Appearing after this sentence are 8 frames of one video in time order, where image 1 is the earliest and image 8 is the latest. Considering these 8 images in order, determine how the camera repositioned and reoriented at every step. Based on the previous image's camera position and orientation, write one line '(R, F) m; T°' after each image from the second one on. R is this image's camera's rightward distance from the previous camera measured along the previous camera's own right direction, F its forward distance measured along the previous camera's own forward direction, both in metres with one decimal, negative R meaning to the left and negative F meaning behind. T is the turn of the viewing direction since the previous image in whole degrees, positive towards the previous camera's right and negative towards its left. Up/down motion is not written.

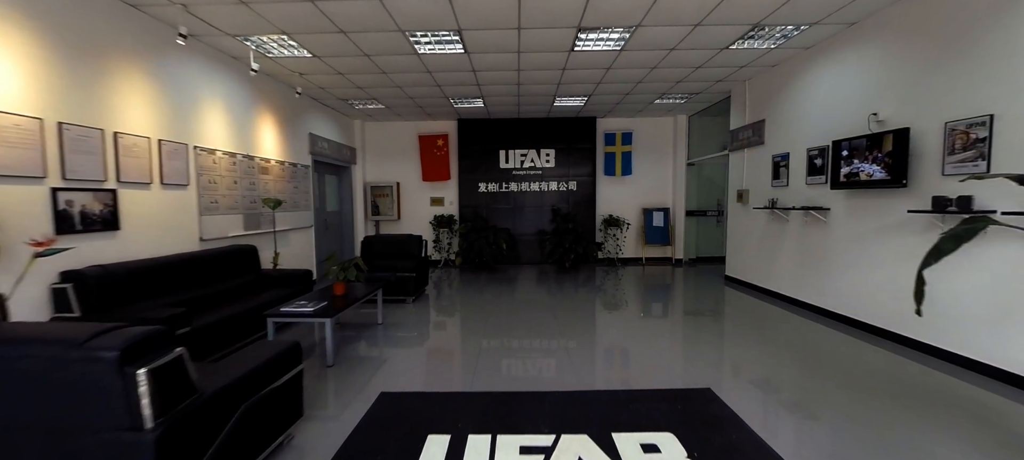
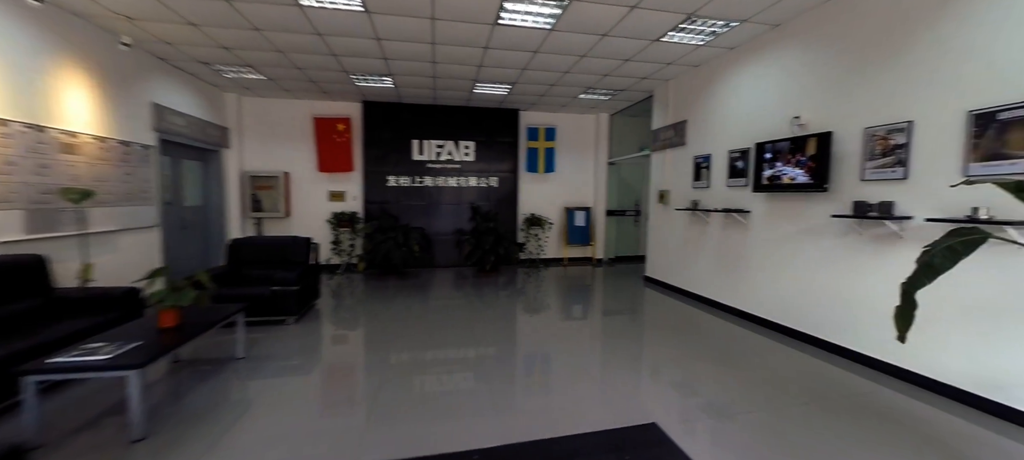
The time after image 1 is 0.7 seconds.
(0.0, +0.6) m; +12°
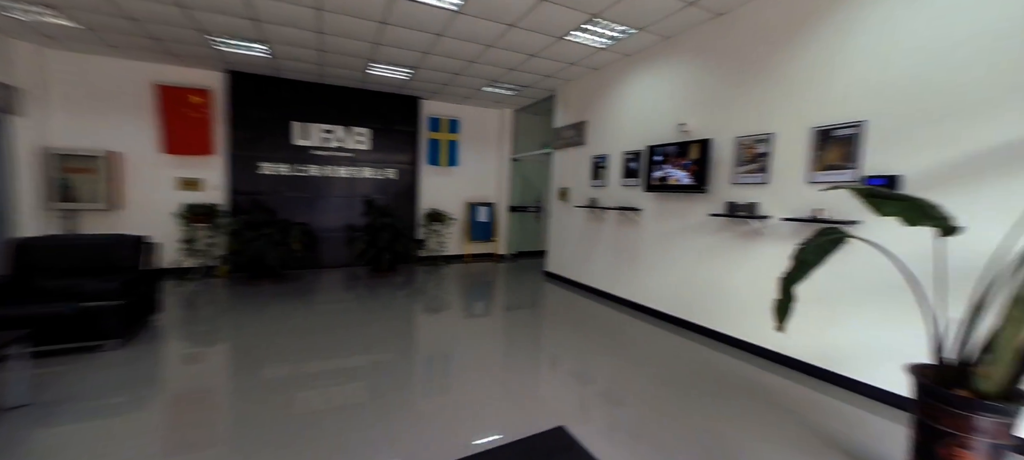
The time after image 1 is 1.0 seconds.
(0.0, +0.2) m; +15°
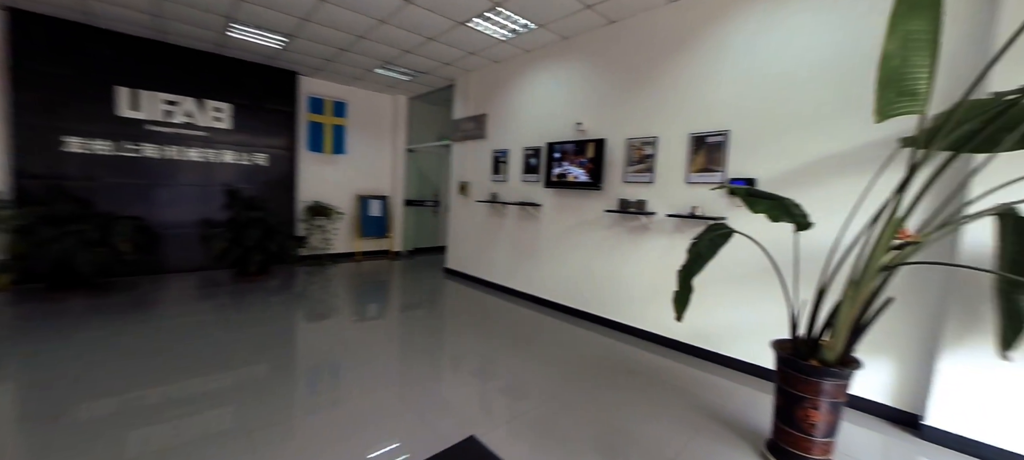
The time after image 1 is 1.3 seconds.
(-0.1, +0.2) m; +16°
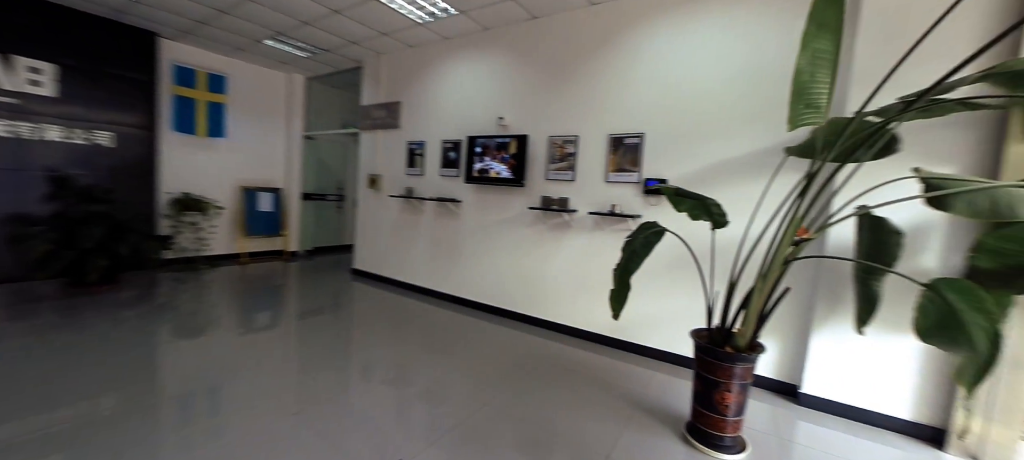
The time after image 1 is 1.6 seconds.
(-0.1, +0.2) m; +14°
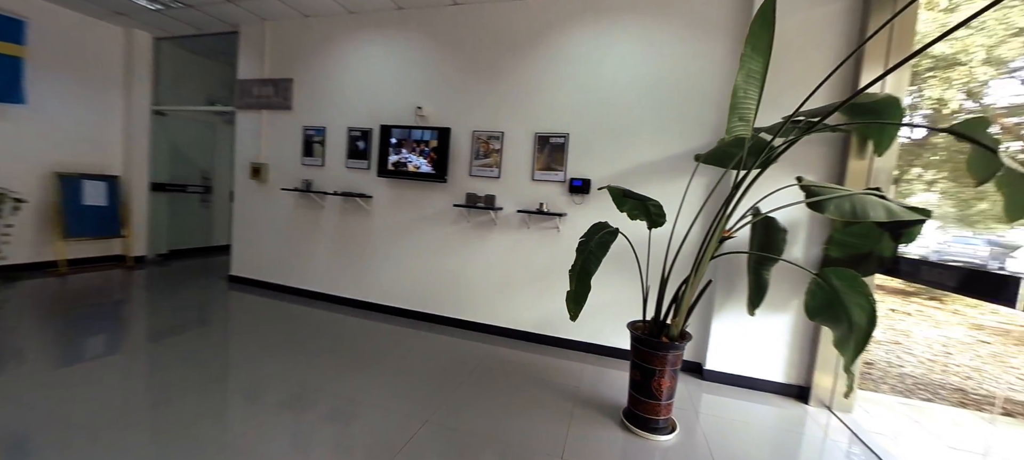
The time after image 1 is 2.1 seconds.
(-0.3, +0.2) m; +16°
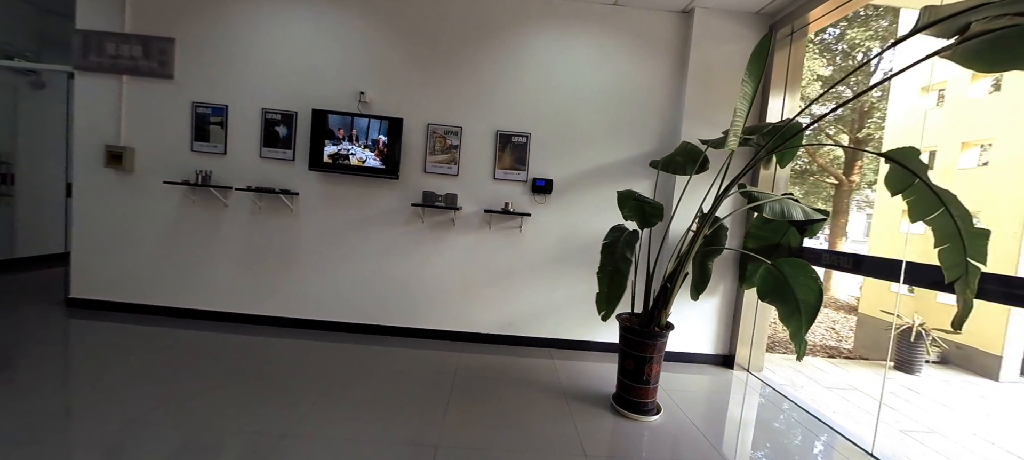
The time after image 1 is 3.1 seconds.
(-0.7, +0.2) m; +18°
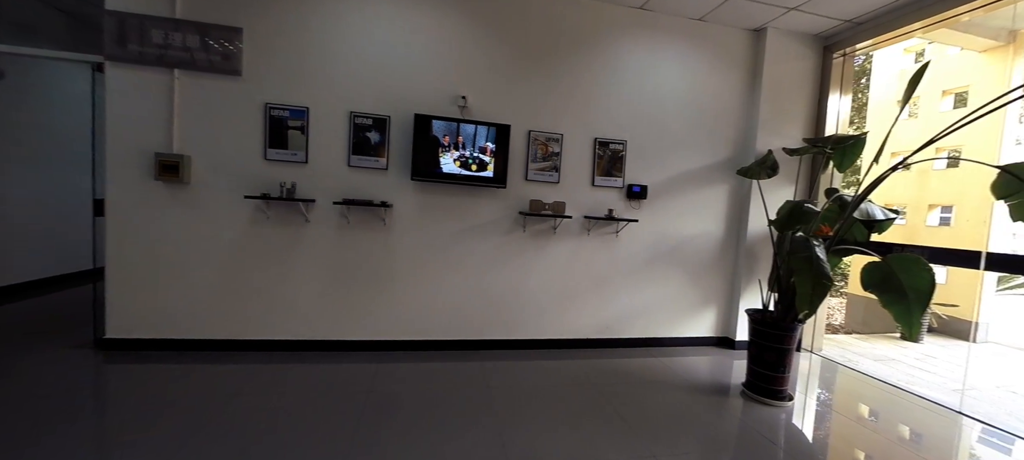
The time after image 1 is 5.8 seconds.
(-1.5, +0.1) m; +10°
